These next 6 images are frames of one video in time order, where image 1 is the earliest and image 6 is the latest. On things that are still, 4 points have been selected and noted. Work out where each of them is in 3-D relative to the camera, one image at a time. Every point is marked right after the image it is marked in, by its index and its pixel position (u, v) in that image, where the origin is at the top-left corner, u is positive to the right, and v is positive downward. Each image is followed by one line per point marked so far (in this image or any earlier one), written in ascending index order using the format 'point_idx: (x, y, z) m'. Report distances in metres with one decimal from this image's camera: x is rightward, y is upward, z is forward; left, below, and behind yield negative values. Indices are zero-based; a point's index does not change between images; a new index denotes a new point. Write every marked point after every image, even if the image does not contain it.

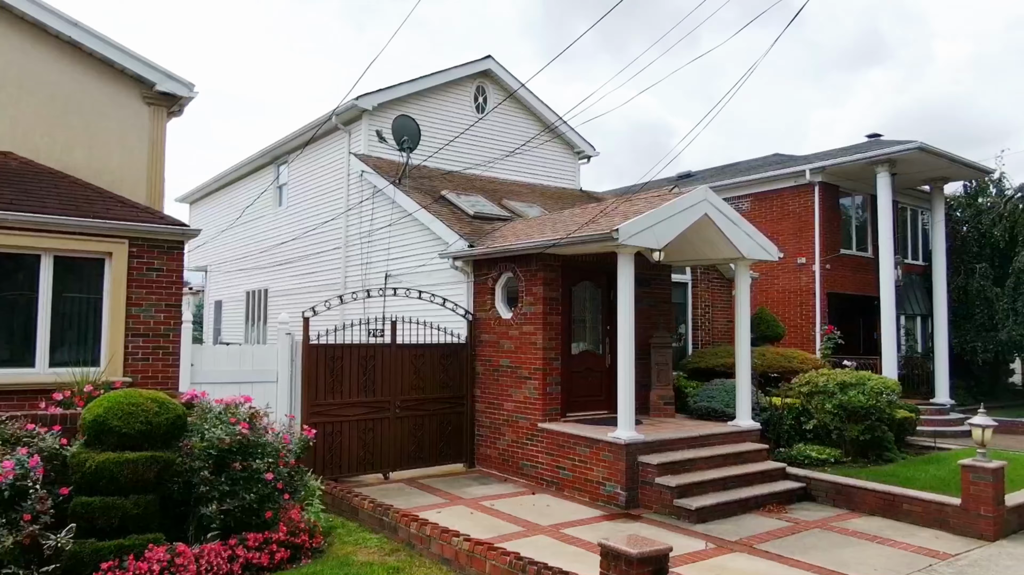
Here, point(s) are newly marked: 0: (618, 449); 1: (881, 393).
0: (+1.2, -1.8, +7.9) m
1: (+4.9, -1.4, +9.4) m
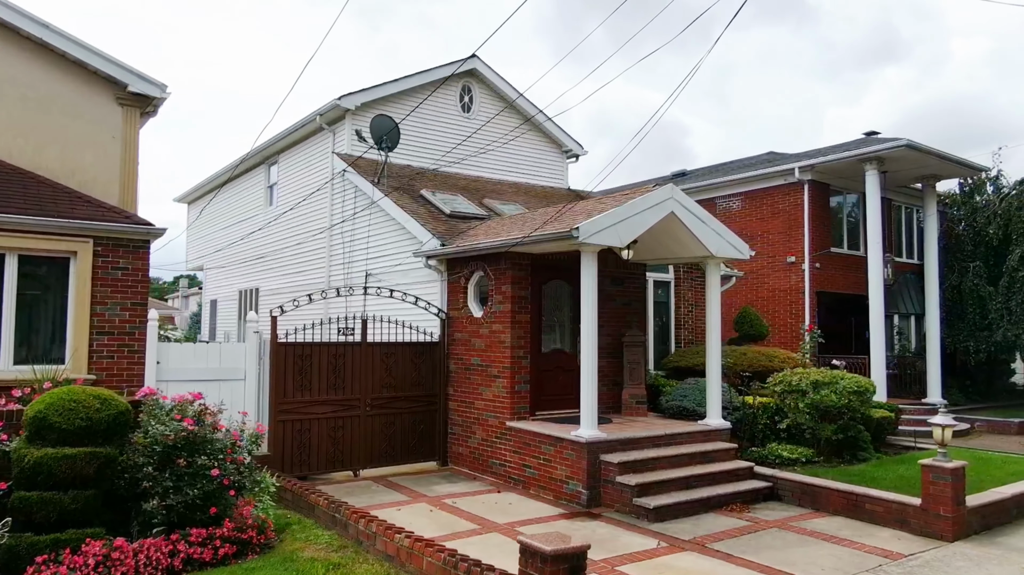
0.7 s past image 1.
0: (+0.8, -1.8, +7.9) m
1: (+4.5, -1.4, +9.4) m
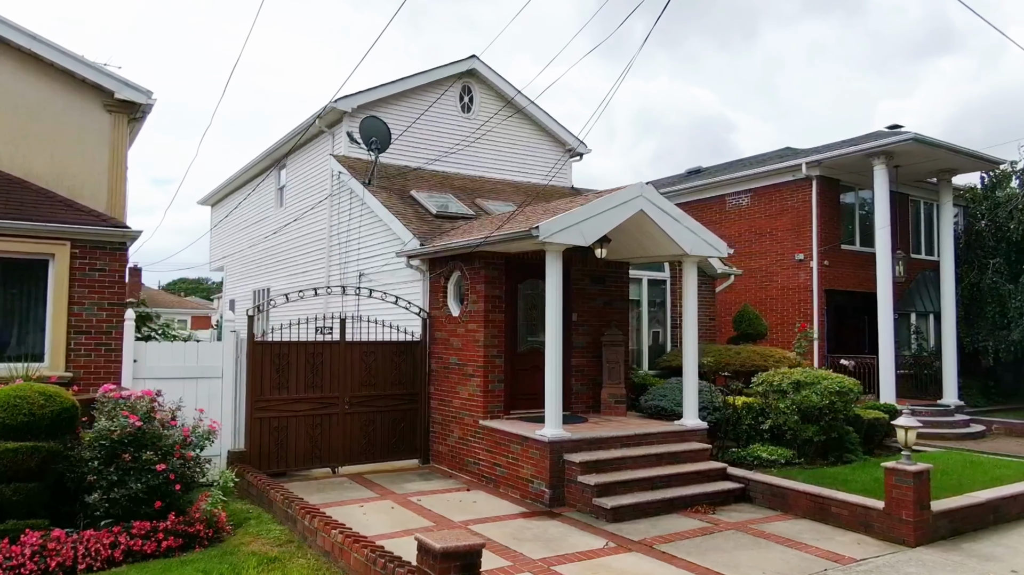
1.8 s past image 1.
0: (+0.4, -1.8, +7.9) m
1: (+4.2, -1.4, +9.2) m
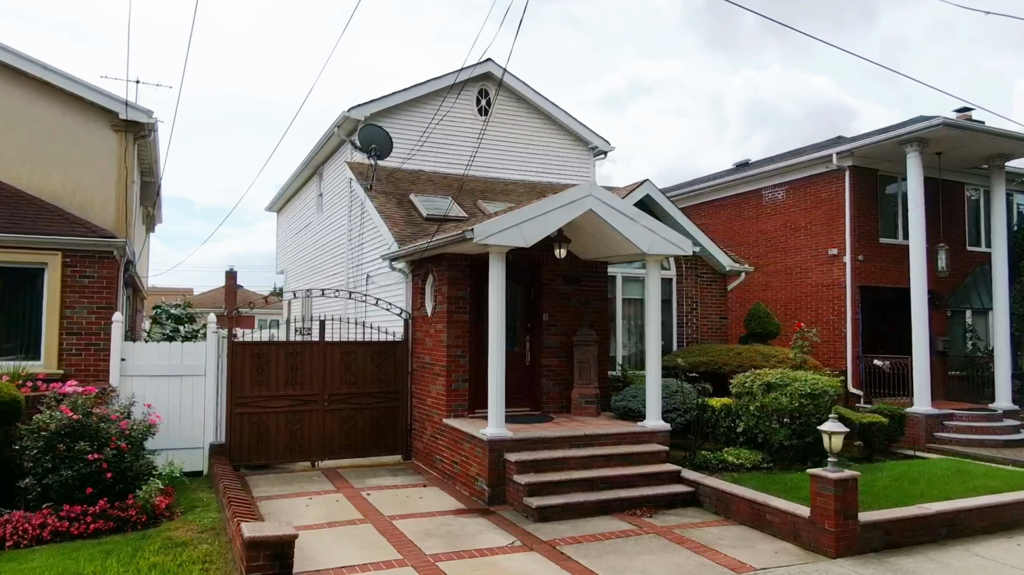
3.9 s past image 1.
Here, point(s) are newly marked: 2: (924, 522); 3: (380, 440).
0: (-0.3, -1.8, +8.0) m
1: (+3.7, -1.4, +8.7) m
2: (+3.9, -2.2, +6.6) m
3: (-2.0, -2.3, +10.4) m
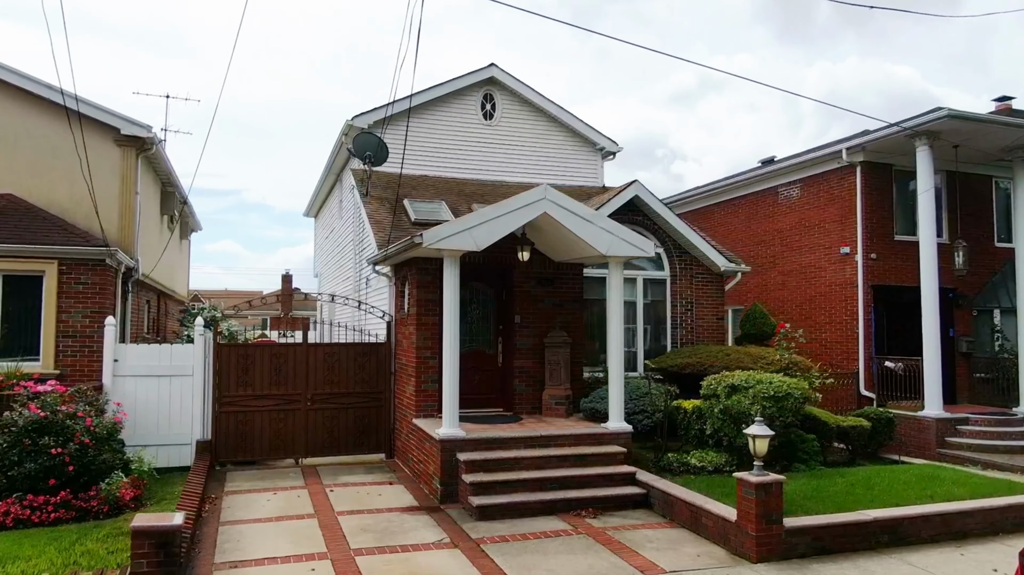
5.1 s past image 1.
0: (-0.9, -1.8, +8.2) m
1: (+3.2, -1.4, +8.6) m
2: (+3.2, -2.2, +6.5) m
3: (-2.3, -2.3, +10.8) m
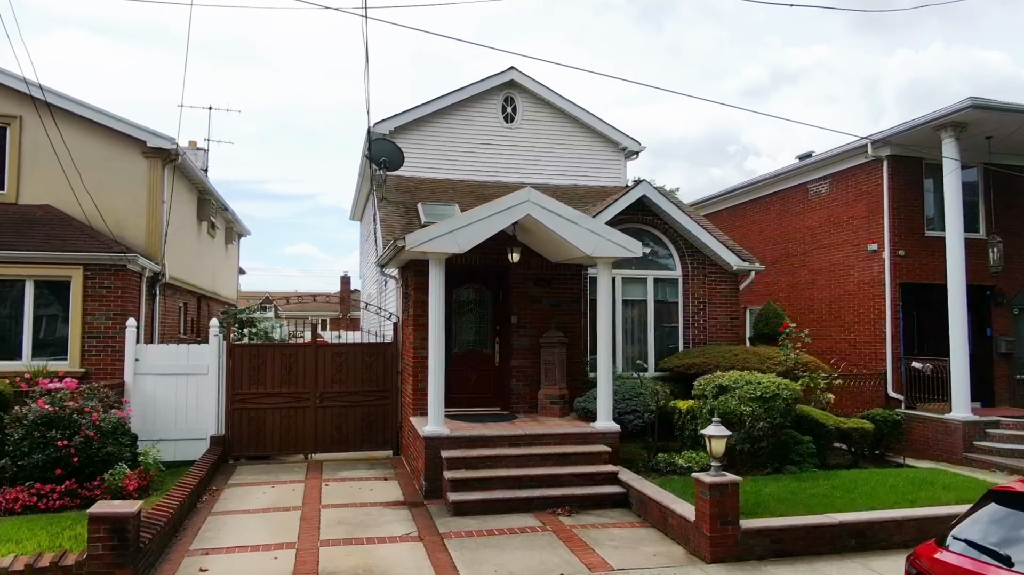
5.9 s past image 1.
0: (-1.1, -1.9, +8.5) m
1: (+3.0, -1.4, +8.5) m
2: (+2.8, -2.2, +6.4) m
3: (-2.3, -2.3, +11.1) m
